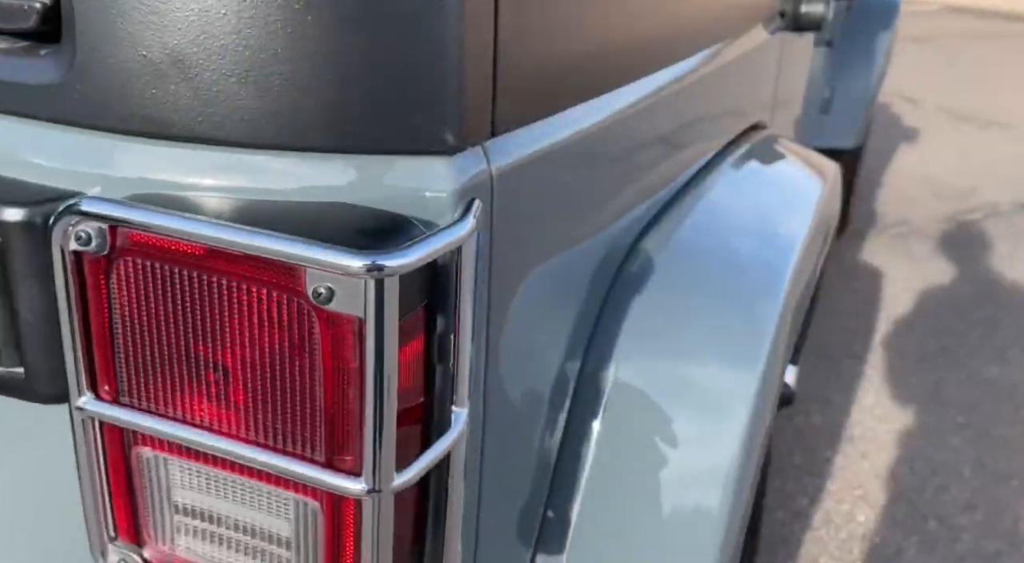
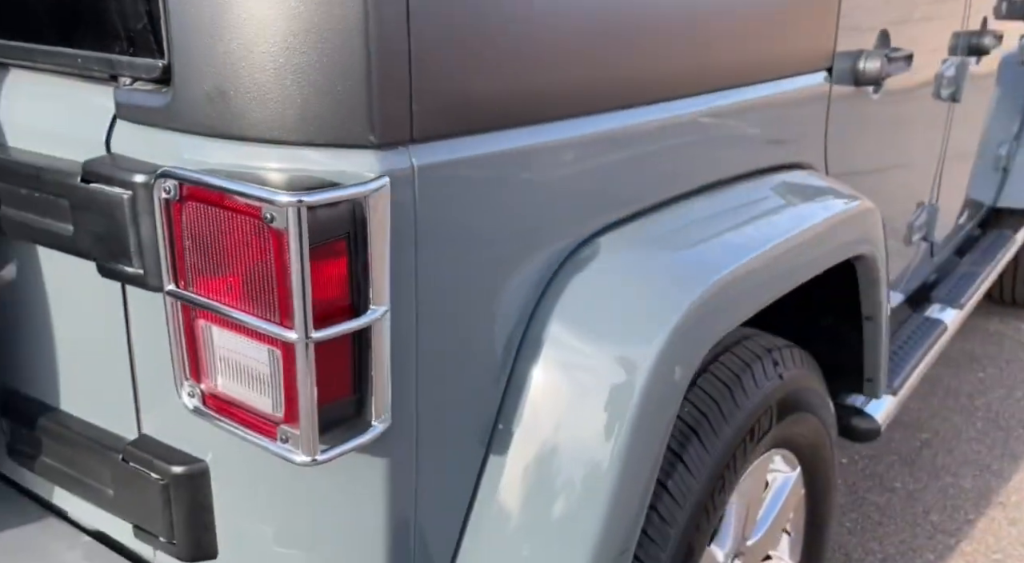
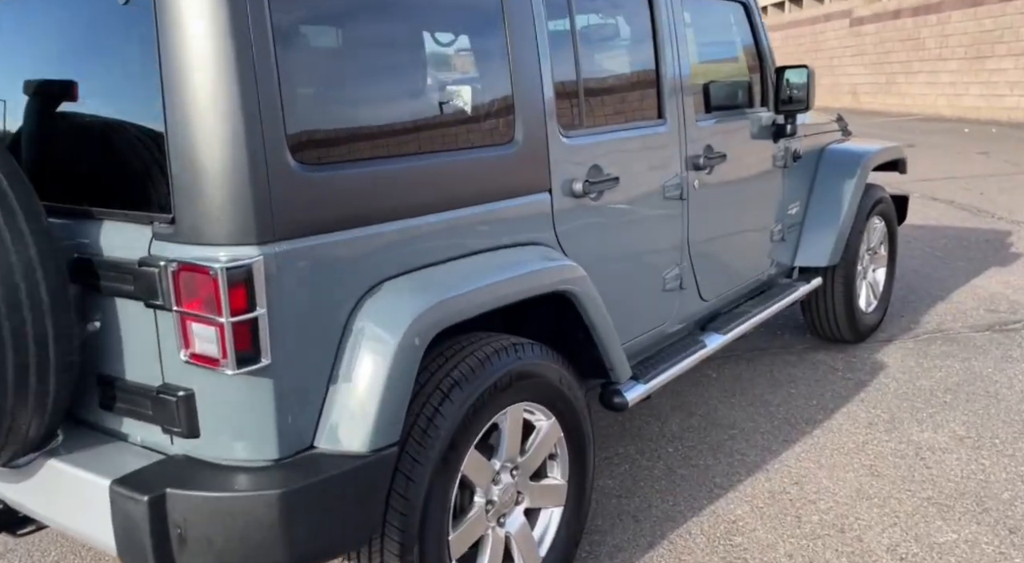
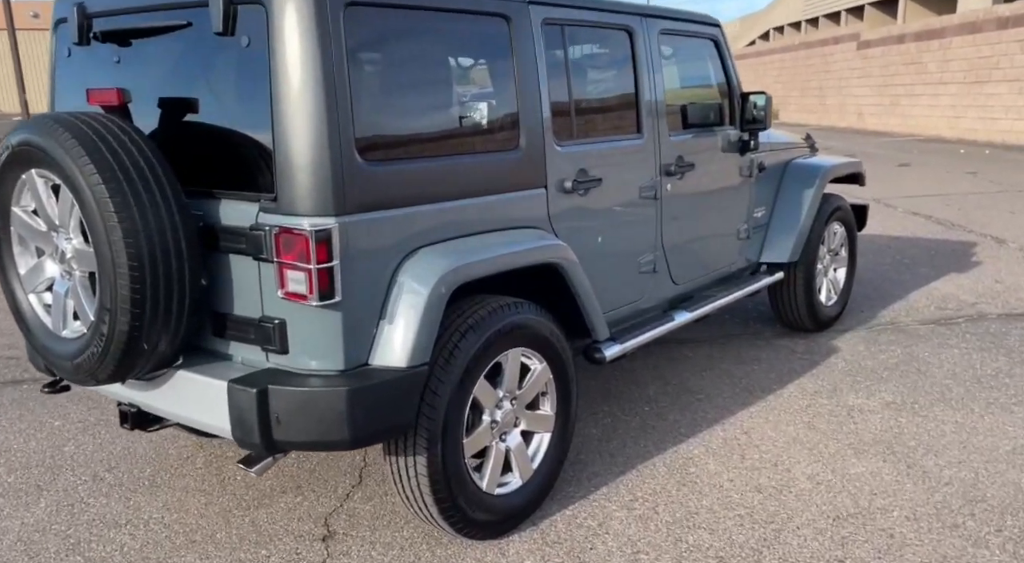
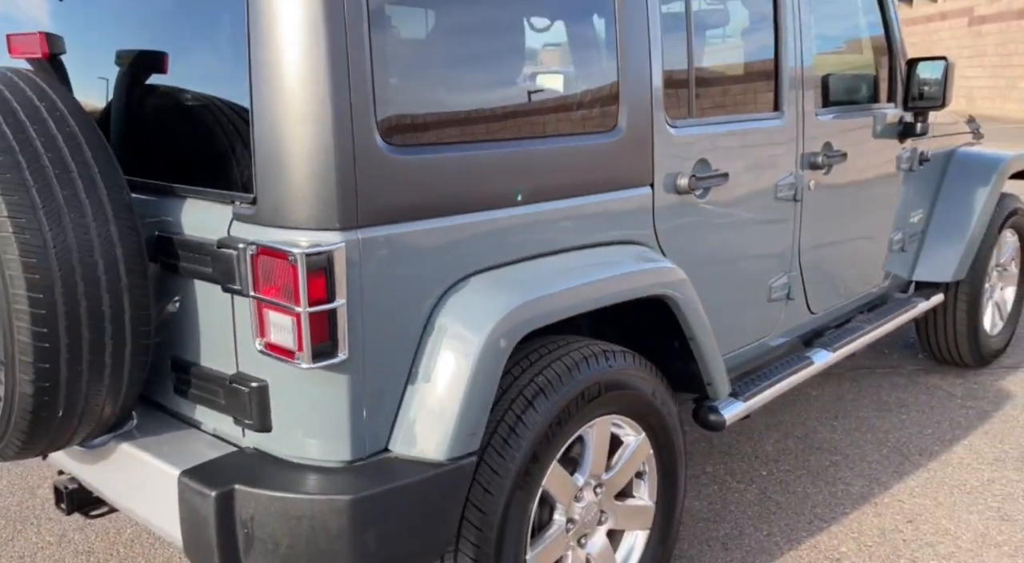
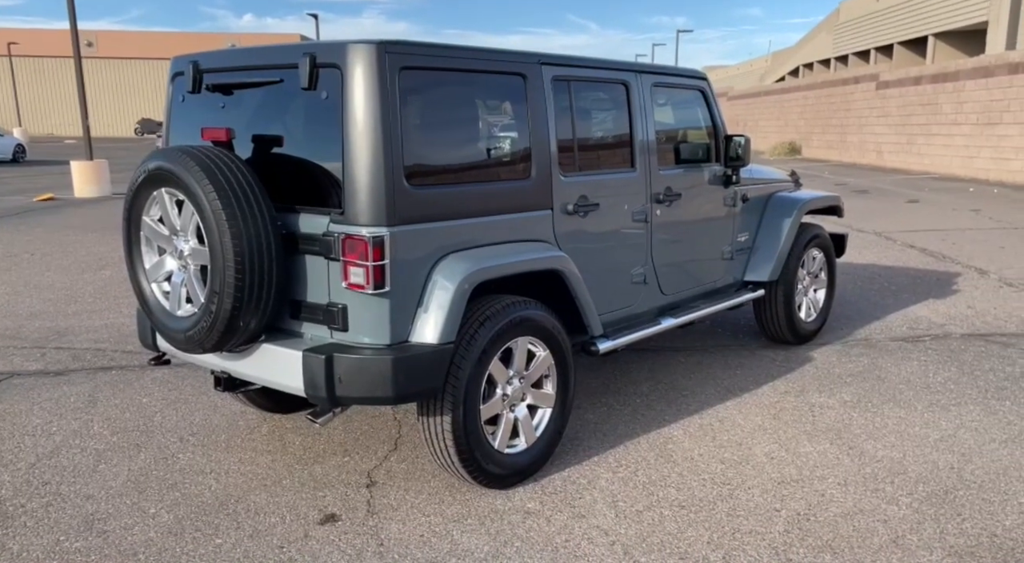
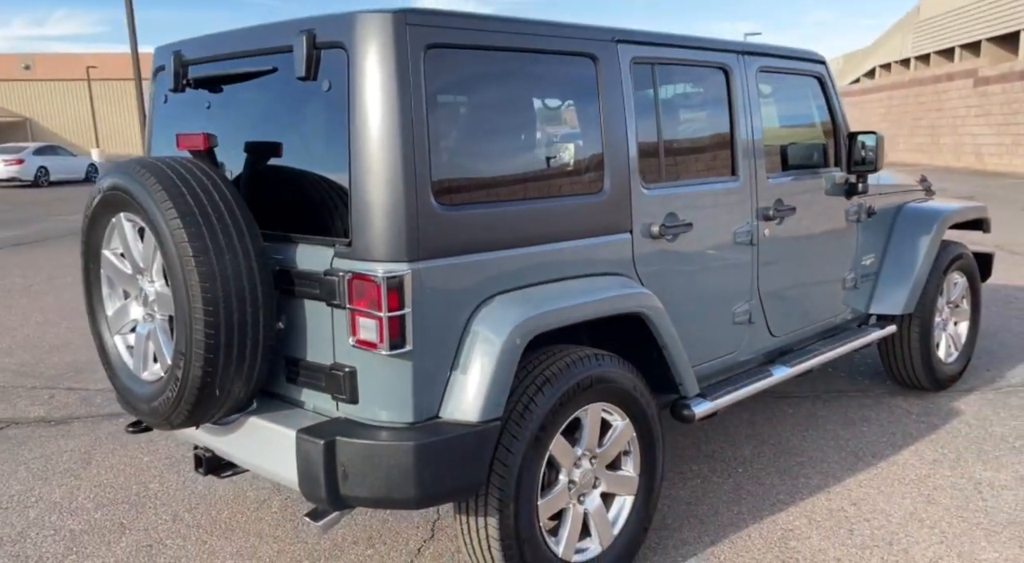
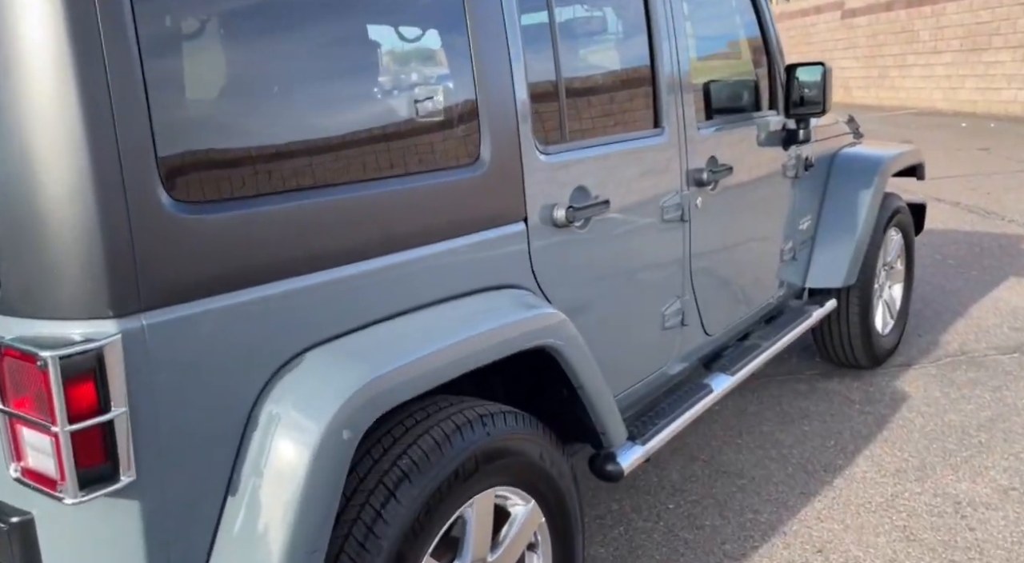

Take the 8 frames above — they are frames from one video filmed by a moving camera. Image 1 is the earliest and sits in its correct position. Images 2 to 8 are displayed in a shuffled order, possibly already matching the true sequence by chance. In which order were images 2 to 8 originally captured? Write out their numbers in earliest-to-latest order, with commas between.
2, 5, 7, 6, 4, 3, 8
